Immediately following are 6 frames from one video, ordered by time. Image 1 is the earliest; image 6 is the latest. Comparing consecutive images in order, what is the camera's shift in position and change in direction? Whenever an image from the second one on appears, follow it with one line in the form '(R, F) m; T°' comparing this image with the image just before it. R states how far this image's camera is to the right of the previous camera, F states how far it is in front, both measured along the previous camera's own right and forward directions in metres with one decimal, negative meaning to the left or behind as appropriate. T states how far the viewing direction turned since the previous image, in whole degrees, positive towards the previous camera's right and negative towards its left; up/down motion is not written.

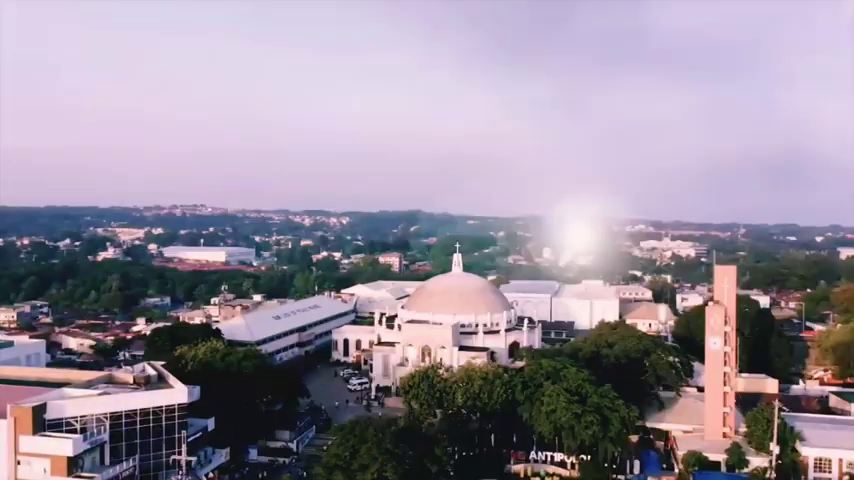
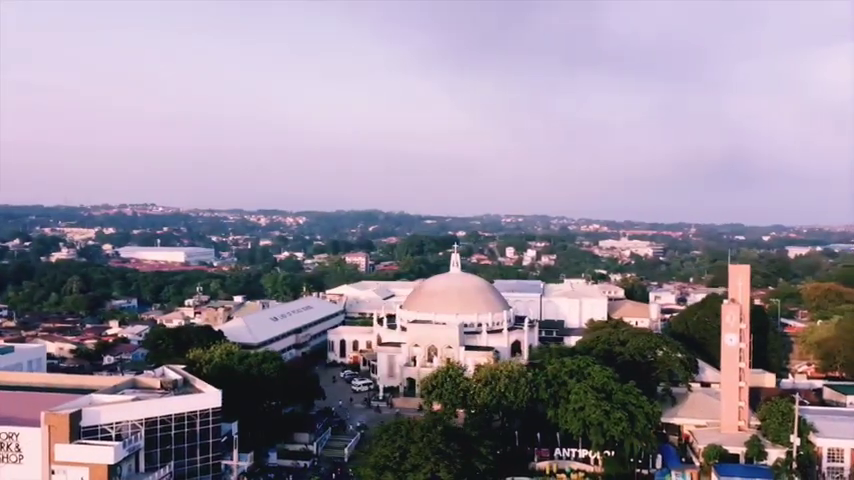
(-3.5, -0.1) m; +5°
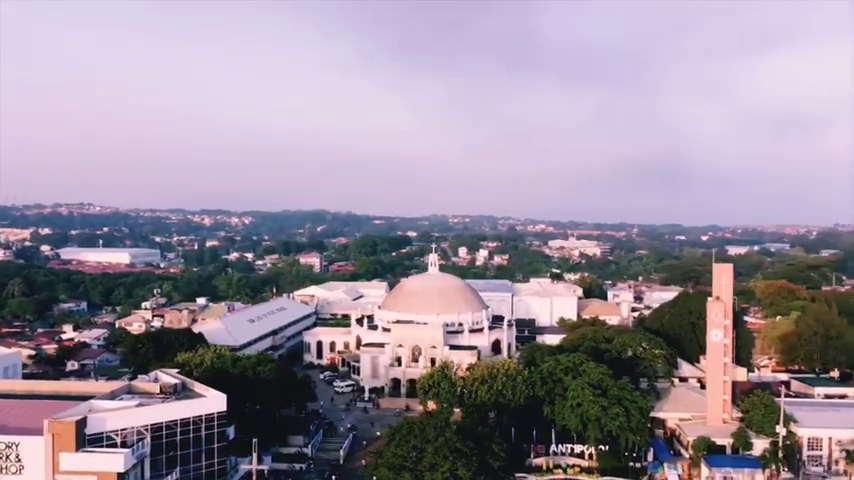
(-2.7, -0.1) m; +5°
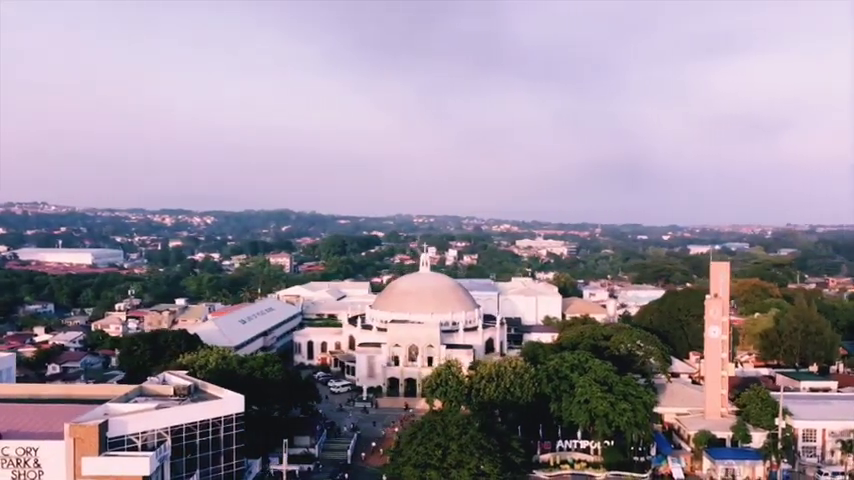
(-2.4, -0.1) m; +4°
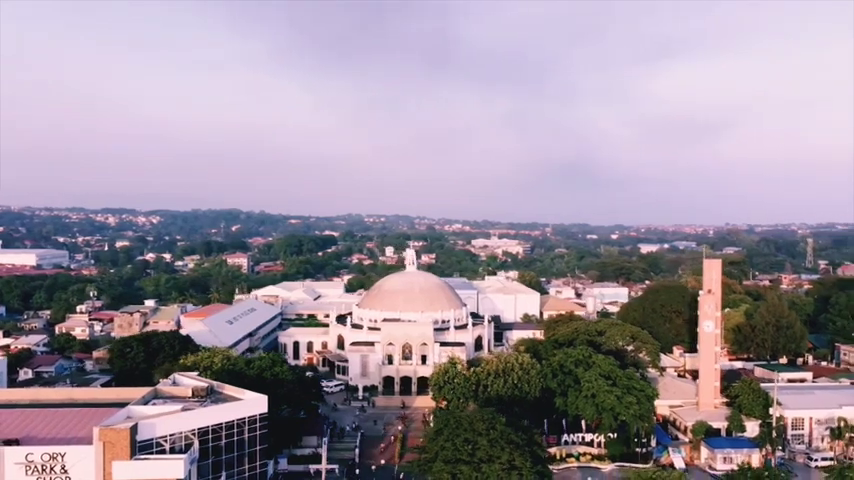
(-3.1, 0.0) m; +5°
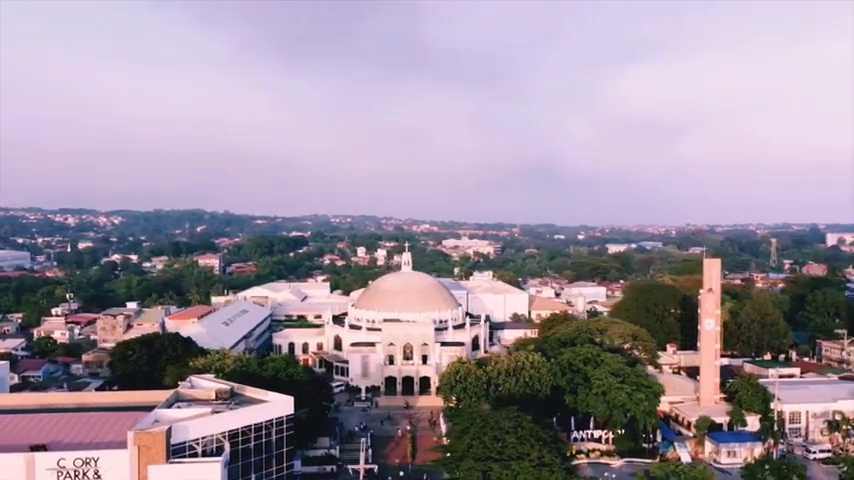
(-2.5, 0.0) m; +4°
